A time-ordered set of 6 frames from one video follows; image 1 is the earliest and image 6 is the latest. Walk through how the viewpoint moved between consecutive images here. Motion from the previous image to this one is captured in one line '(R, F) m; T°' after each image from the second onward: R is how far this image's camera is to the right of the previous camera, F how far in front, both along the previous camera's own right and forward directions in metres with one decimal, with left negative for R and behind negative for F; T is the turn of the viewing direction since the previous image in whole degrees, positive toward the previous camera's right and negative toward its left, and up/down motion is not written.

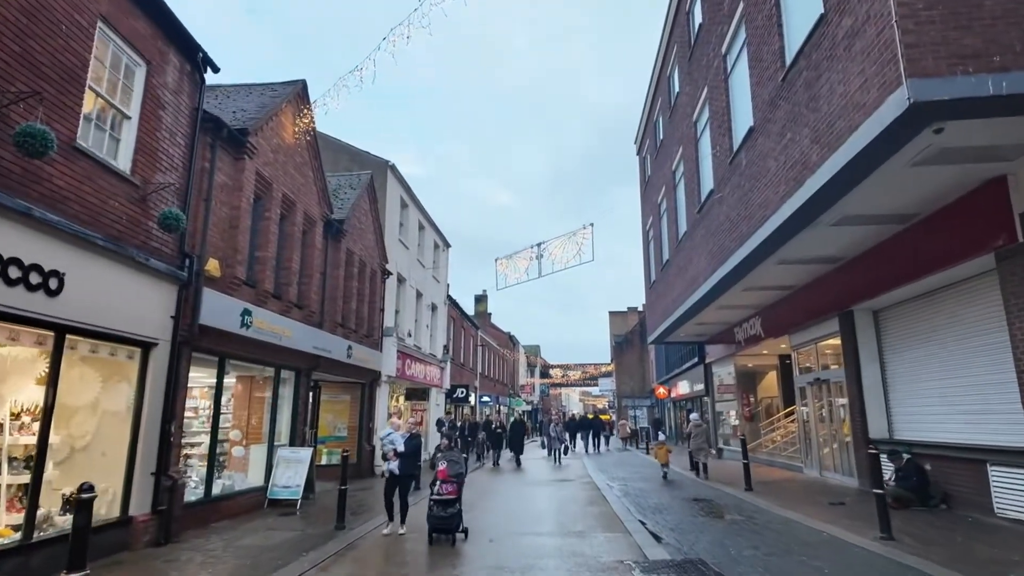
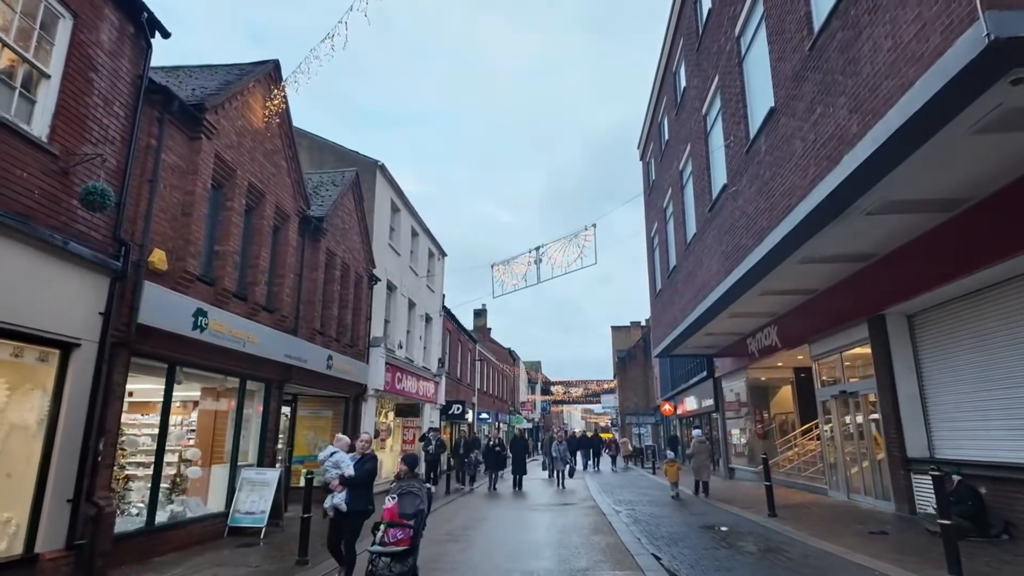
(+0.1, +1.2) m; 0°
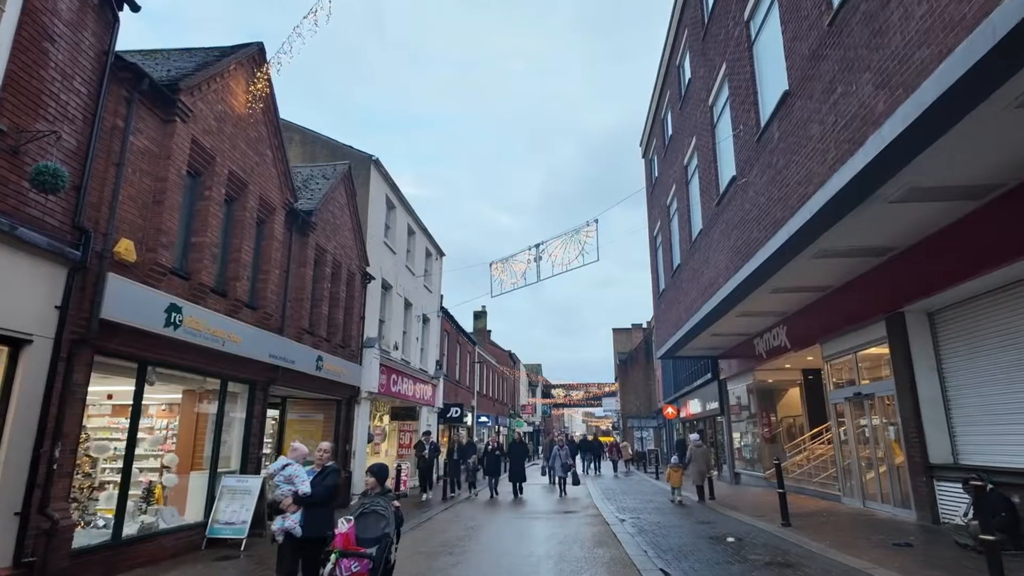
(0.0, +0.6) m; 0°
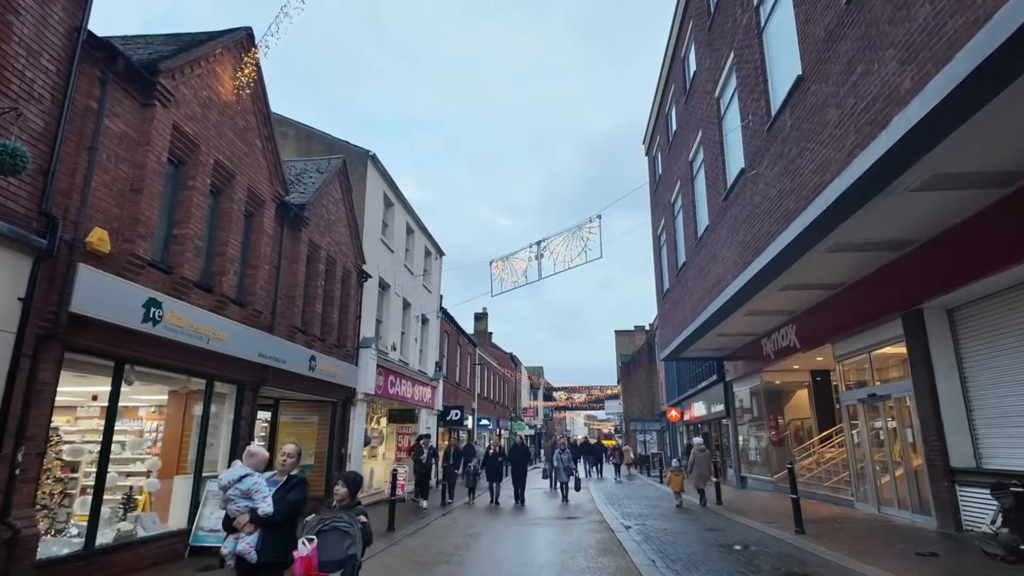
(0.0, +0.5) m; 0°
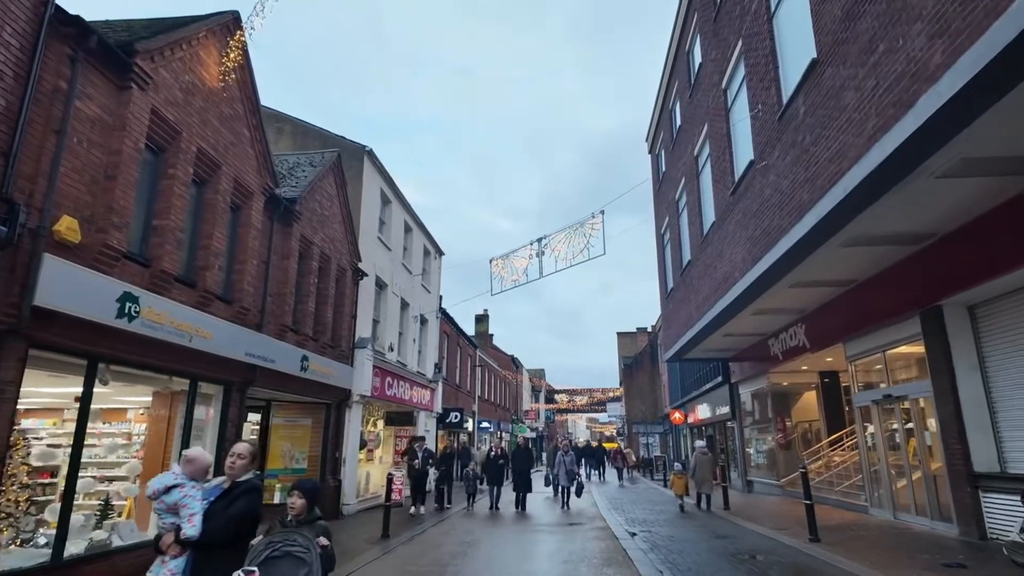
(0.0, +0.5) m; 0°
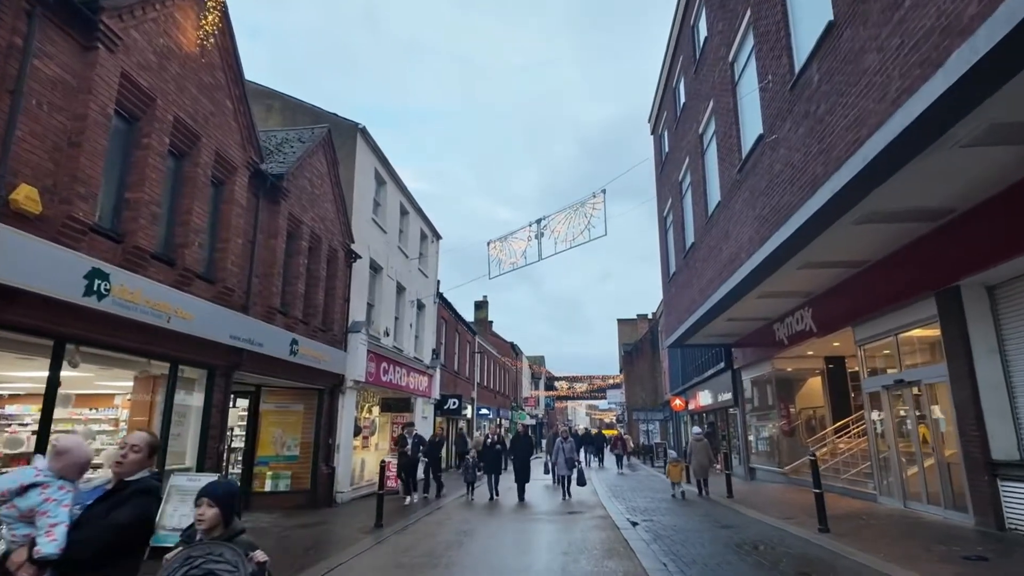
(0.0, +0.5) m; 0°
